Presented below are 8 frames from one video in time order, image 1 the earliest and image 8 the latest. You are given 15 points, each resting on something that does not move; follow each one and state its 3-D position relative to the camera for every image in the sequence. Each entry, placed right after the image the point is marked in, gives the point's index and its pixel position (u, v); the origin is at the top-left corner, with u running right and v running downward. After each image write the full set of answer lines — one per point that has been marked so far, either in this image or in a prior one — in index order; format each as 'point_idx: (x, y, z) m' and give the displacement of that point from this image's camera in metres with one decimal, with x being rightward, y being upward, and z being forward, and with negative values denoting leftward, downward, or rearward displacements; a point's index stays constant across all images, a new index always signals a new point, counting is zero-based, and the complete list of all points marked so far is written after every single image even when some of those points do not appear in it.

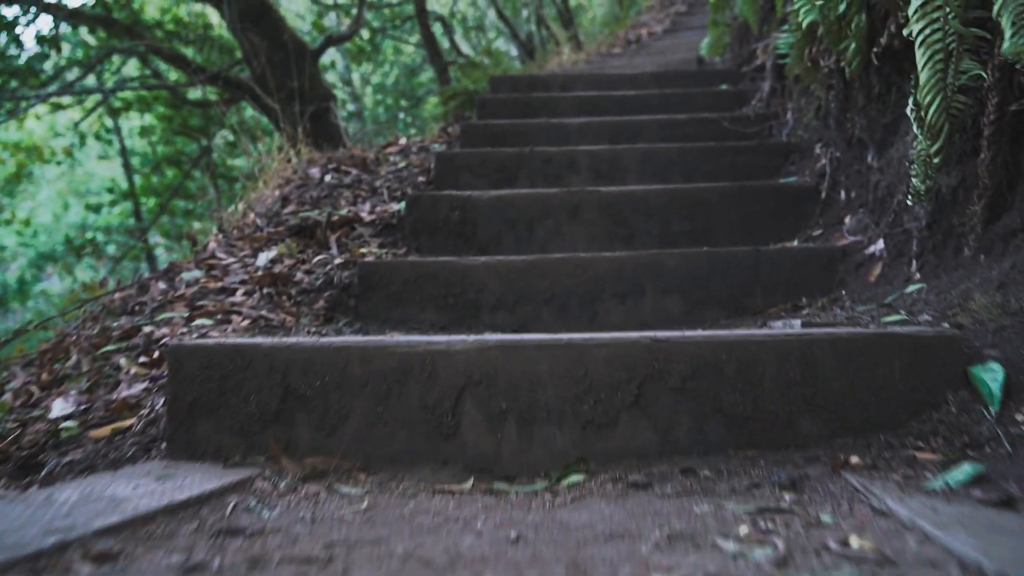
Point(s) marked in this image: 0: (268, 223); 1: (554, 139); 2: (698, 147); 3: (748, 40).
0: (-0.6, +0.2, +2.8) m
1: (+0.1, +0.5, +3.5) m
2: (+0.5, +0.4, +3.0) m
3: (+0.9, +0.9, +4.4) m
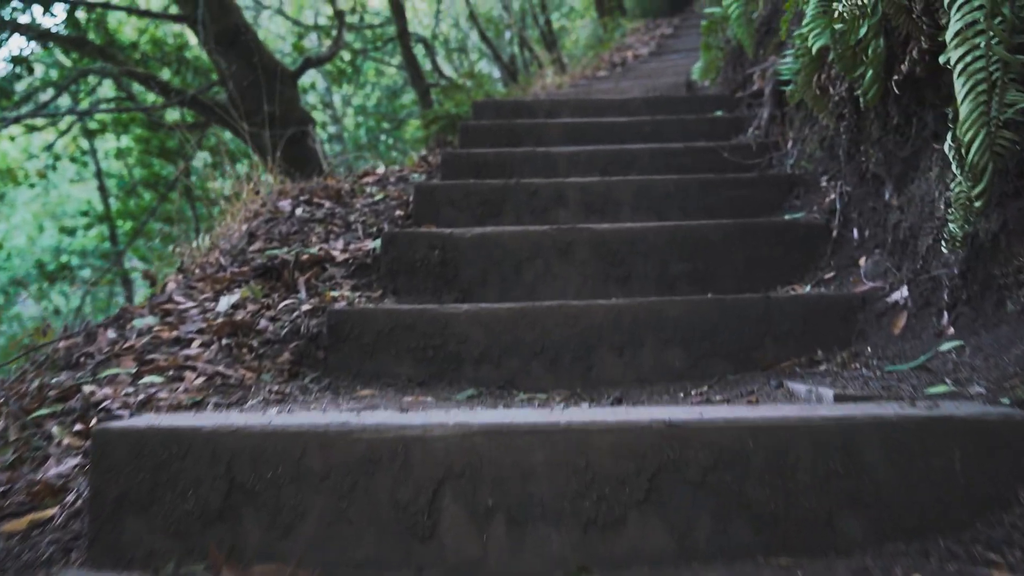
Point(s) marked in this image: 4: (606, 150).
0: (-0.6, +0.1, +2.6) m
1: (+0.1, +0.3, +3.3) m
2: (+0.5, +0.3, +2.9) m
3: (+0.8, +0.8, +4.2) m
4: (+0.3, +0.4, +3.3) m
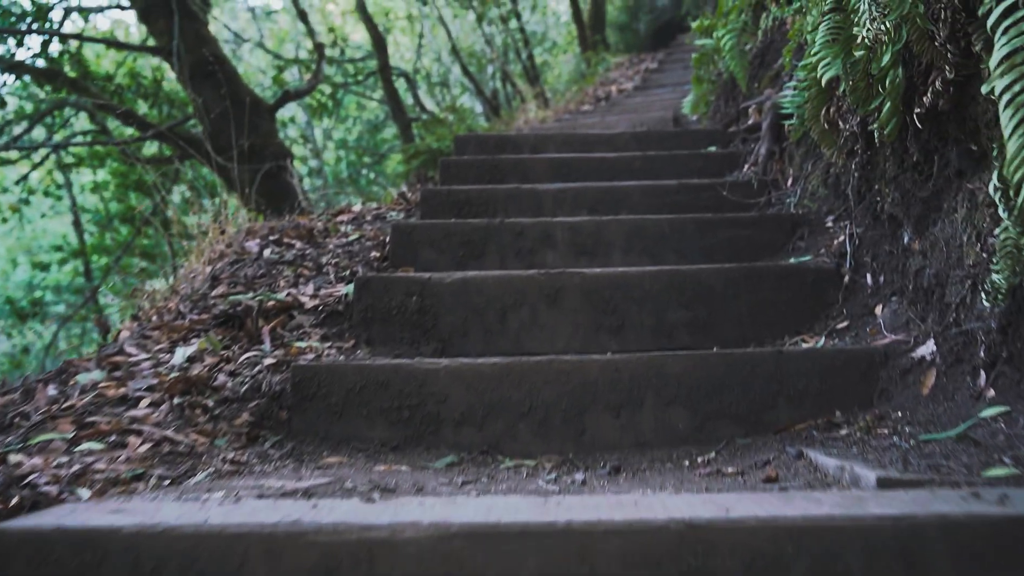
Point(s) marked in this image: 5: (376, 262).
0: (-0.7, 0.0, +2.4) m
1: (0.0, +0.2, +3.1) m
2: (+0.4, +0.2, +2.7) m
3: (+0.8, +0.7, +4.1) m
4: (+0.2, +0.3, +3.1) m
5: (-0.3, +0.1, +2.7) m
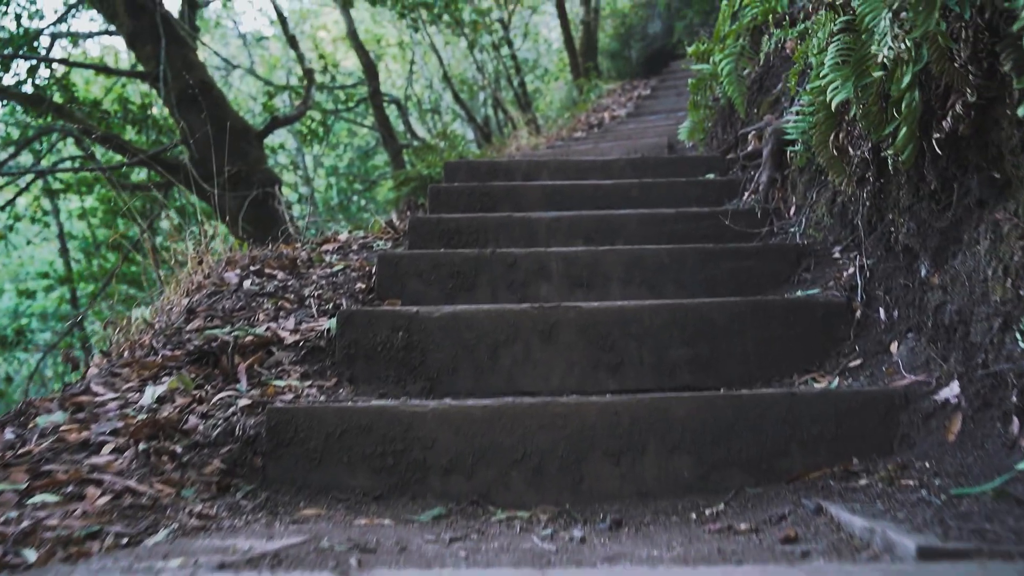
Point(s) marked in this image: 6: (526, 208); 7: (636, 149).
0: (-0.7, -0.1, +2.3) m
1: (0.0, +0.1, +3.0) m
2: (+0.4, +0.1, +2.6) m
3: (+0.8, +0.6, +4.0) m
4: (+0.2, +0.2, +3.0) m
5: (-0.3, 0.0, +2.6) m
6: (0.0, +0.2, +3.5) m
7: (+0.6, +0.7, +5.6) m
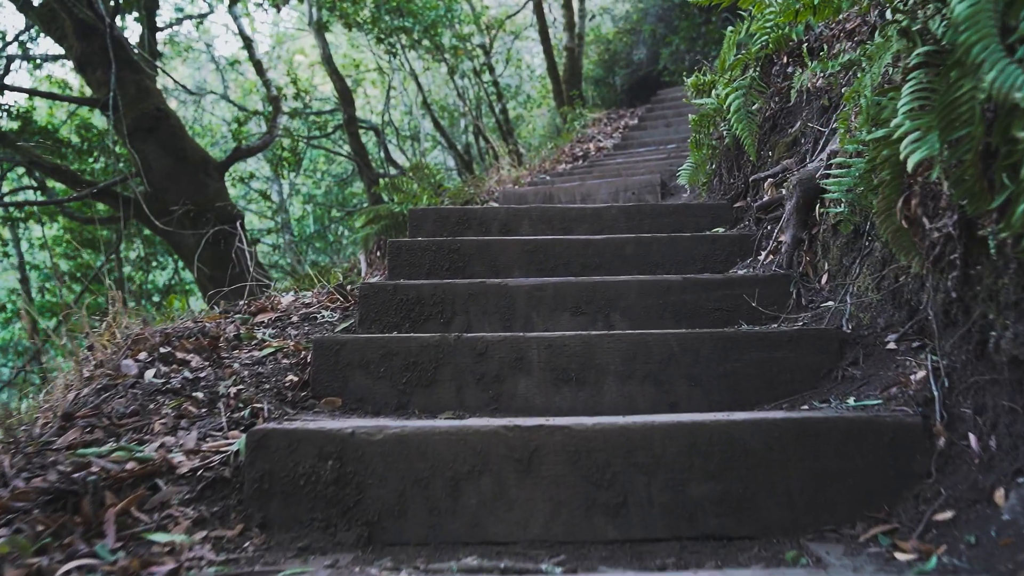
0: (-0.7, -0.3, +1.7) m
1: (0.0, 0.0, +2.5) m
2: (+0.3, -0.1, +2.0) m
3: (+0.7, +0.4, +3.4) m
4: (+0.1, 0.0, +2.5) m
5: (-0.4, -0.2, +2.0) m
6: (0.0, +0.1, +3.0) m
7: (+0.5, +0.4, +5.1) m
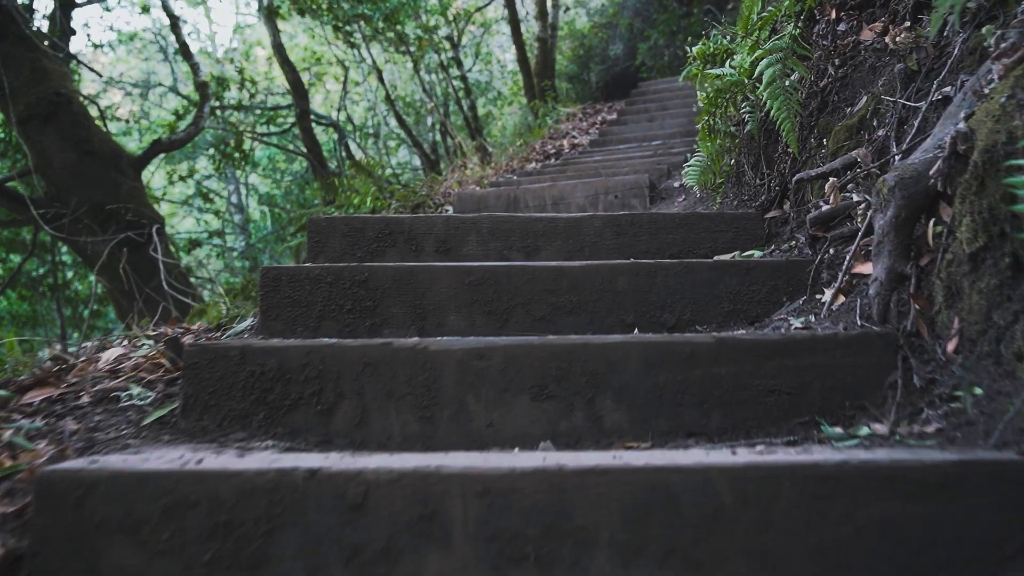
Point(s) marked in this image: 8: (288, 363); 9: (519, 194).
0: (-0.8, -0.3, +0.7) m
1: (-0.1, -0.1, +1.5) m
2: (+0.3, -0.2, +1.1) m
3: (+0.6, +0.3, +2.5) m
4: (0.0, -0.1, +1.5) m
5: (-0.5, -0.3, +1.0) m
6: (-0.1, 0.0, +2.0) m
7: (+0.3, +0.4, +4.2) m
8: (-0.3, -0.1, +1.5) m
9: (0.0, +0.4, +4.4) m
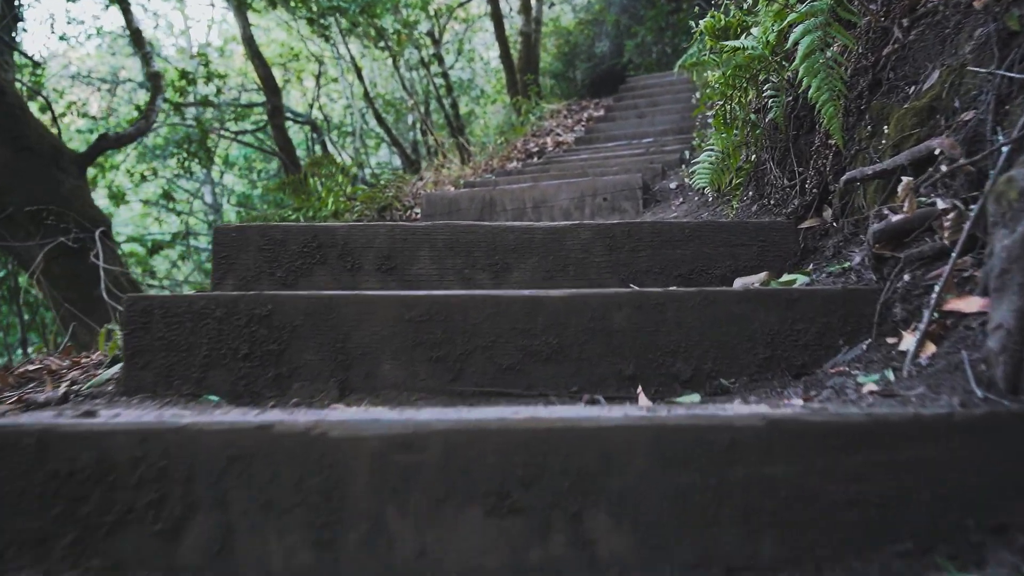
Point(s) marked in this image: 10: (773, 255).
0: (-0.9, -0.4, +0.2) m
1: (-0.2, -0.2, +1.0) m
2: (+0.2, -0.2, +0.5) m
3: (+0.5, +0.2, +2.0) m
4: (0.0, -0.1, +1.0) m
5: (-0.5, -0.3, +0.5) m
6: (-0.2, -0.1, +1.5) m
7: (+0.3, +0.3, +3.6) m
8: (-0.3, -0.1, +1.0) m
9: (-0.1, +0.3, +3.8) m
10: (+0.4, +0.1, +1.8) m
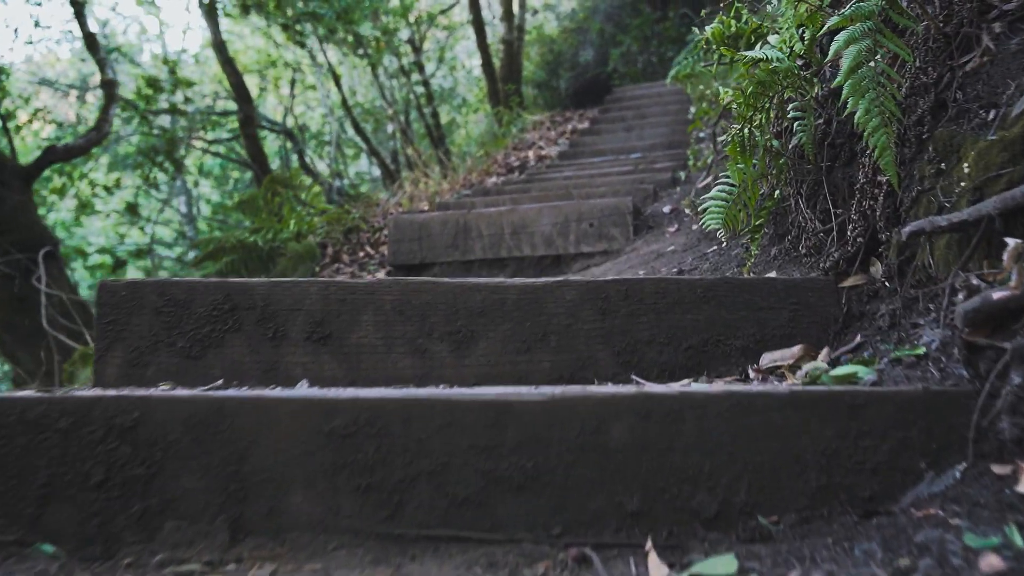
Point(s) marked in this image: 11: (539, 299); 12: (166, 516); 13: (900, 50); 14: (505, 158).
0: (-0.9, -0.5, -0.2) m
1: (-0.2, -0.3, +0.6) m
2: (+0.2, -0.3, +0.1) m
3: (+0.5, +0.1, +1.6) m
4: (0.0, -0.2, +0.6) m
5: (-0.5, -0.4, +0.1) m
6: (-0.2, -0.2, +1.1) m
7: (+0.2, +0.2, +3.2) m
8: (-0.4, -0.2, +0.6) m
9: (-0.1, +0.2, +3.4) m
10: (+0.4, 0.0, +1.4) m
11: (0.0, 0.0, +1.5) m
12: (-0.3, -0.2, +1.0) m
13: (+0.5, +0.3, +1.4) m
14: (0.0, +0.8, +6.8) m
